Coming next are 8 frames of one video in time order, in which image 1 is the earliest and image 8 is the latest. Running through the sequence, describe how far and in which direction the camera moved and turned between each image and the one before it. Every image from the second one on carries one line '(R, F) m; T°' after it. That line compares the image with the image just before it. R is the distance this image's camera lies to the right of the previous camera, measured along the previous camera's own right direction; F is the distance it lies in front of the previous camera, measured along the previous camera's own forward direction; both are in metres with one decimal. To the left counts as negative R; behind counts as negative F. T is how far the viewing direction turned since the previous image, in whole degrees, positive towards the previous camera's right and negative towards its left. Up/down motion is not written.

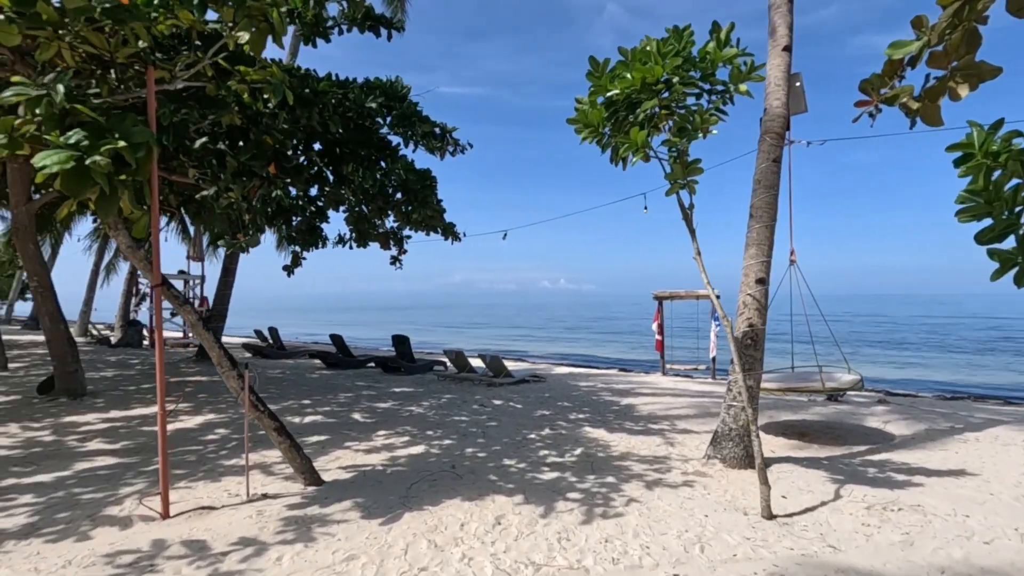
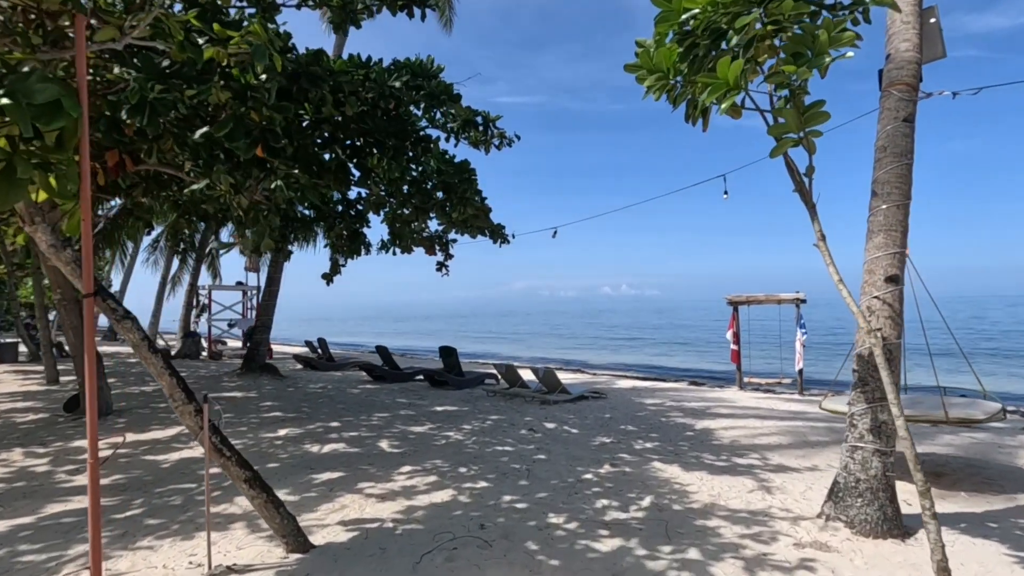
(+0.1, +1.0) m; -6°
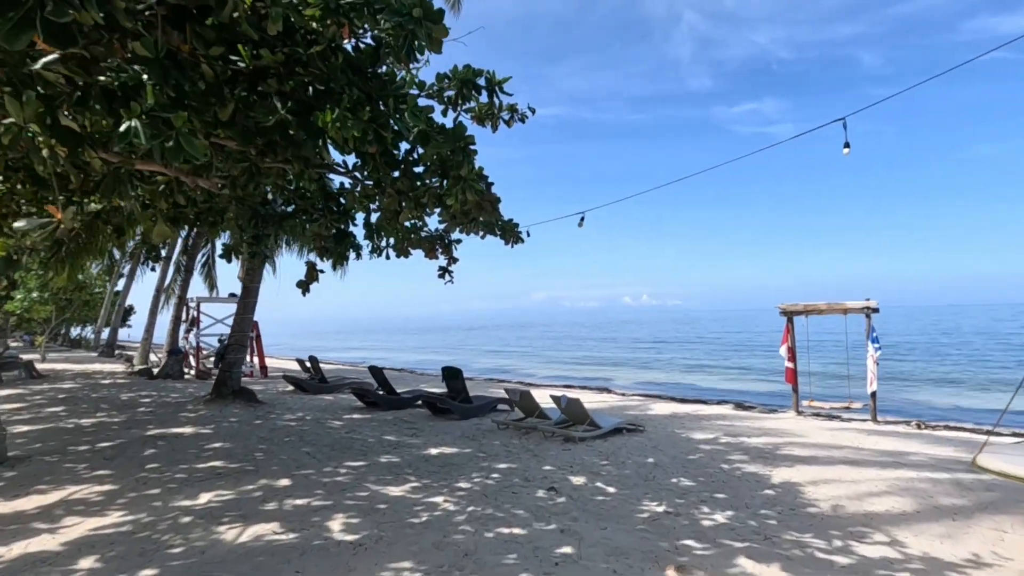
(+0.1, +1.7) m; -2°
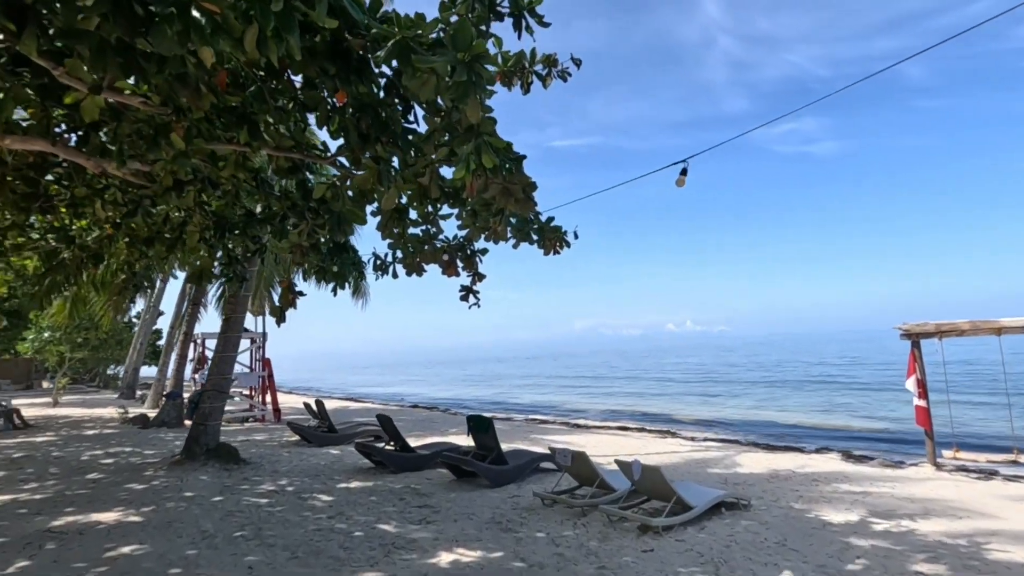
(0.0, +2.1) m; -4°
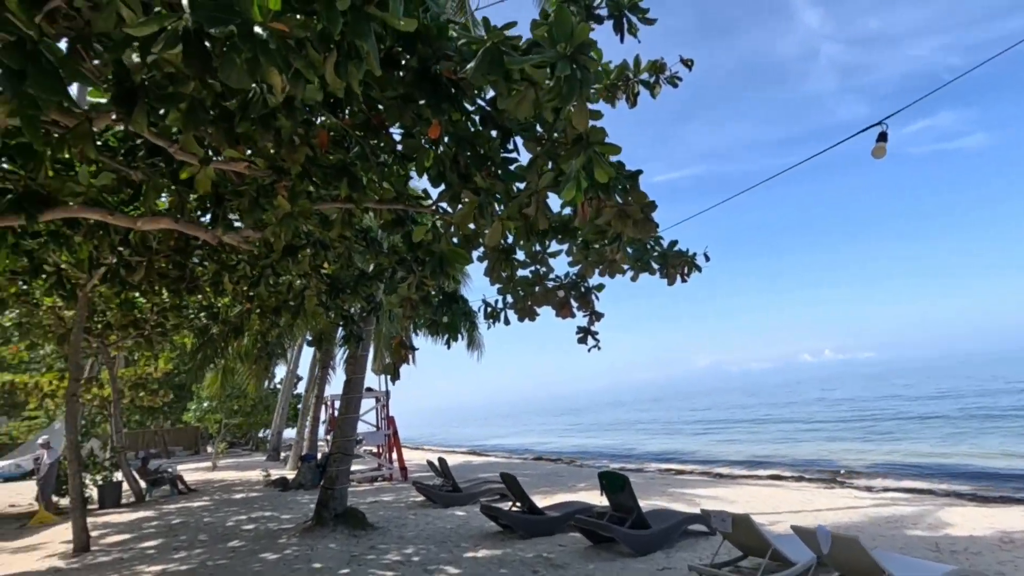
(-0.1, +0.5) m; -12°
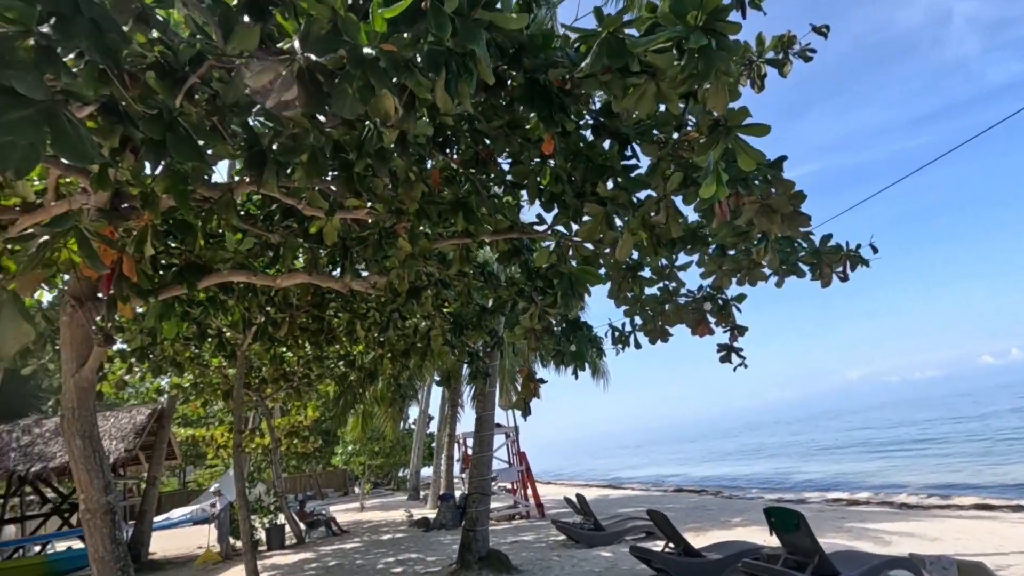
(-0.1, +0.3) m; -12°
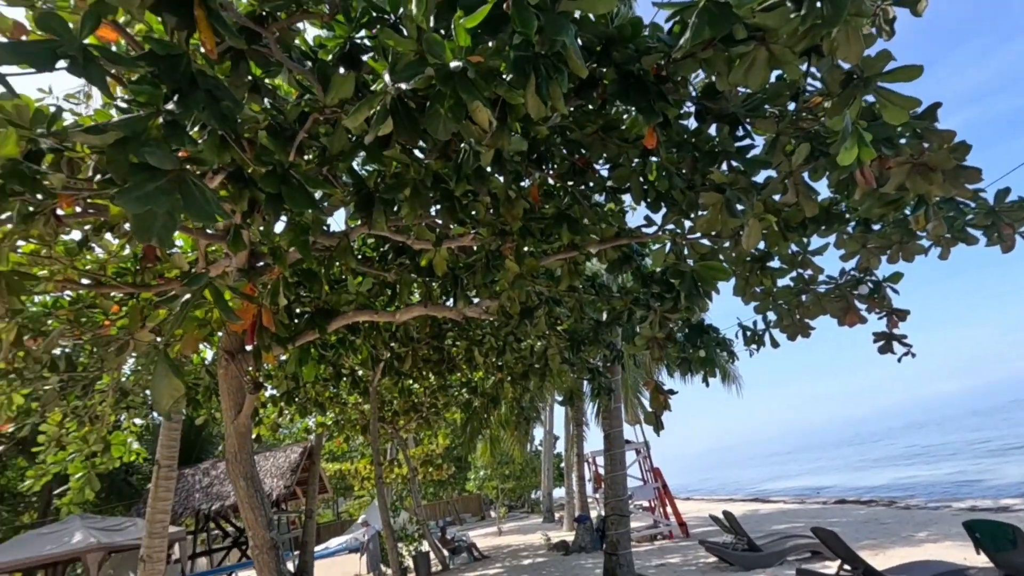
(0.0, +0.1) m; -11°
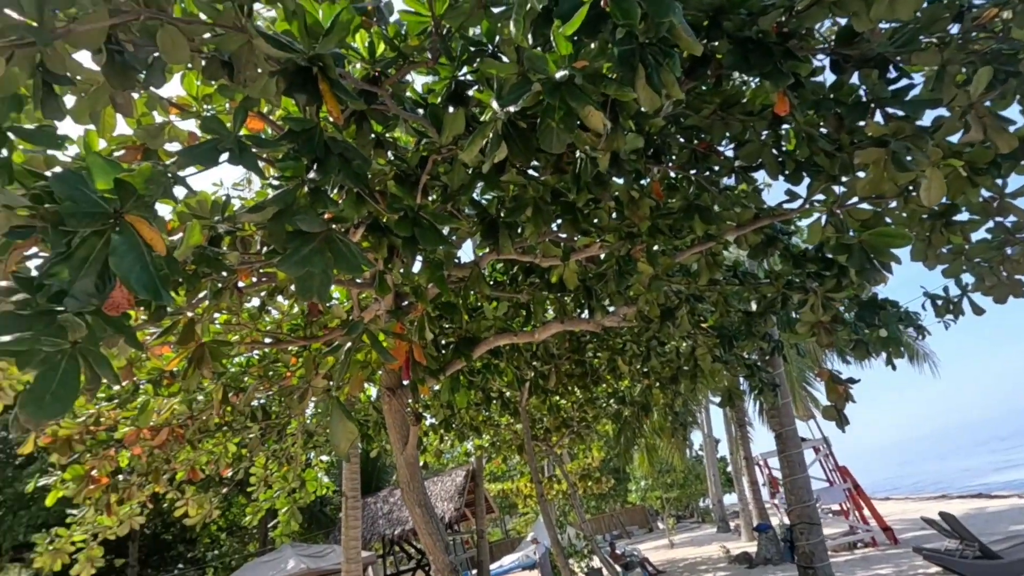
(0.0, +0.1) m; -14°
